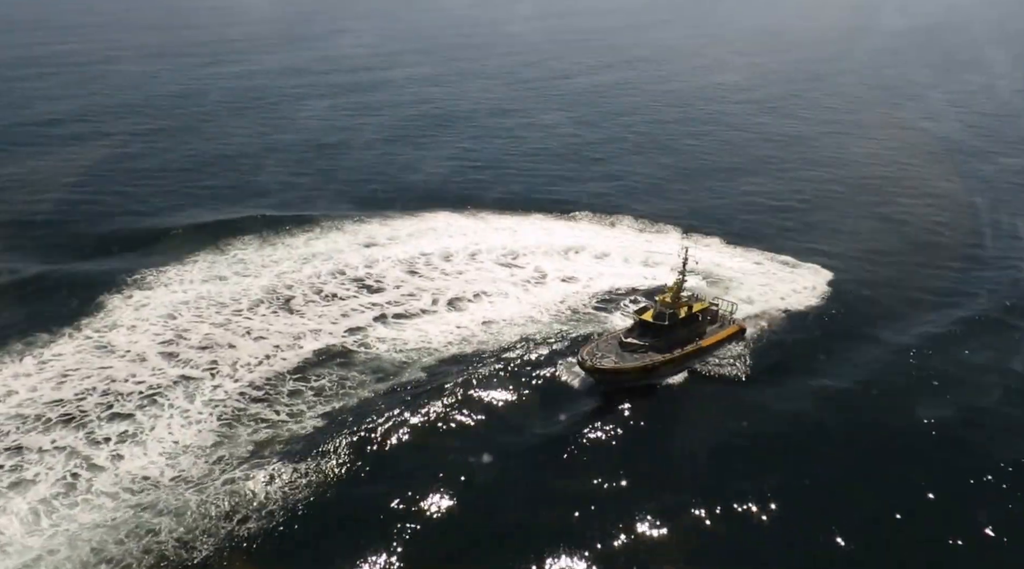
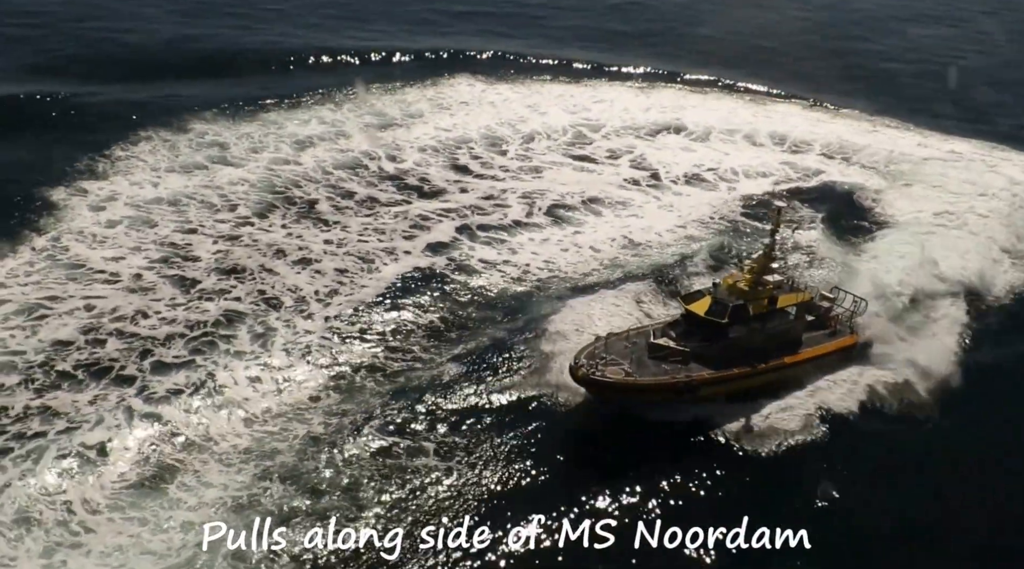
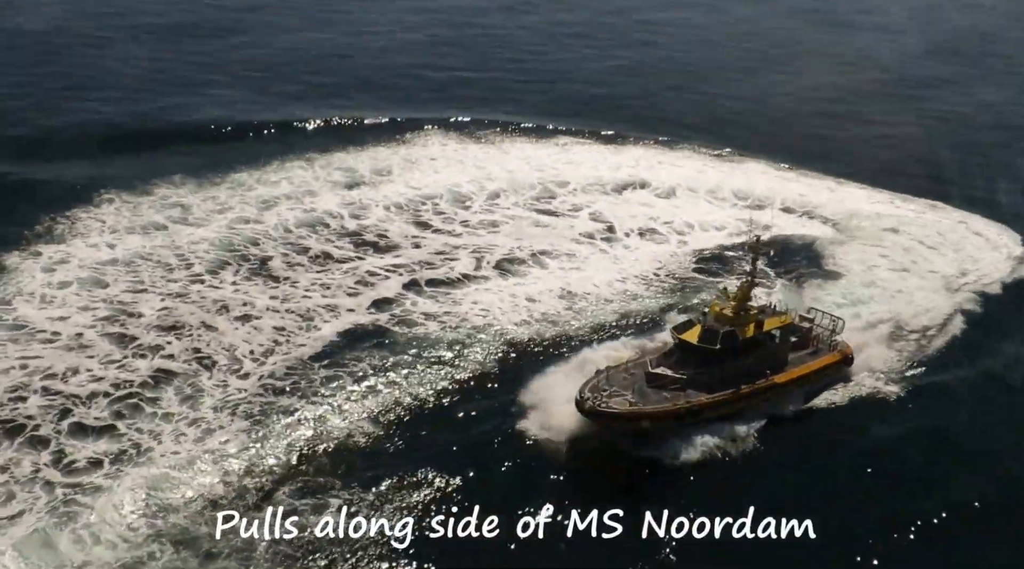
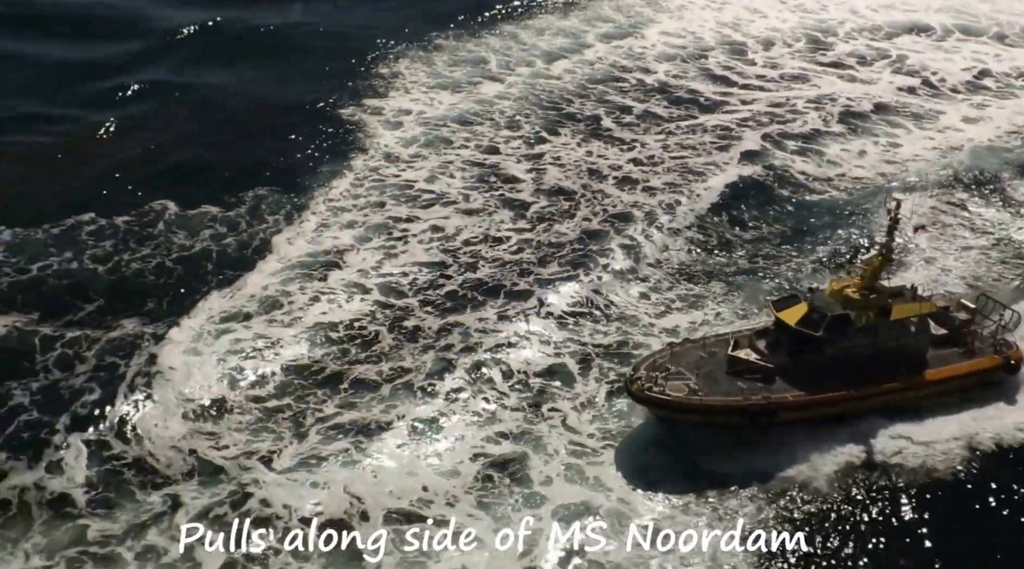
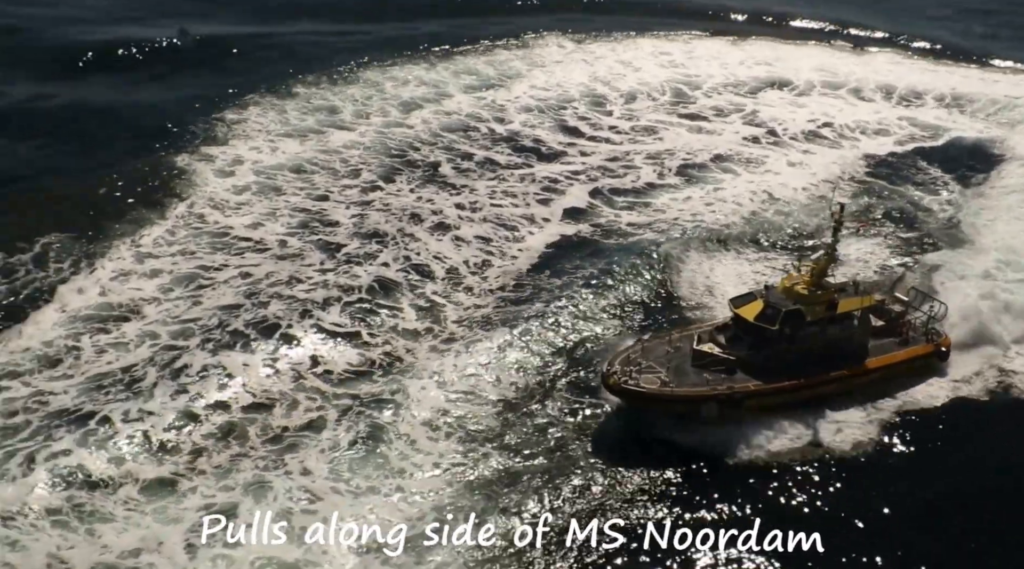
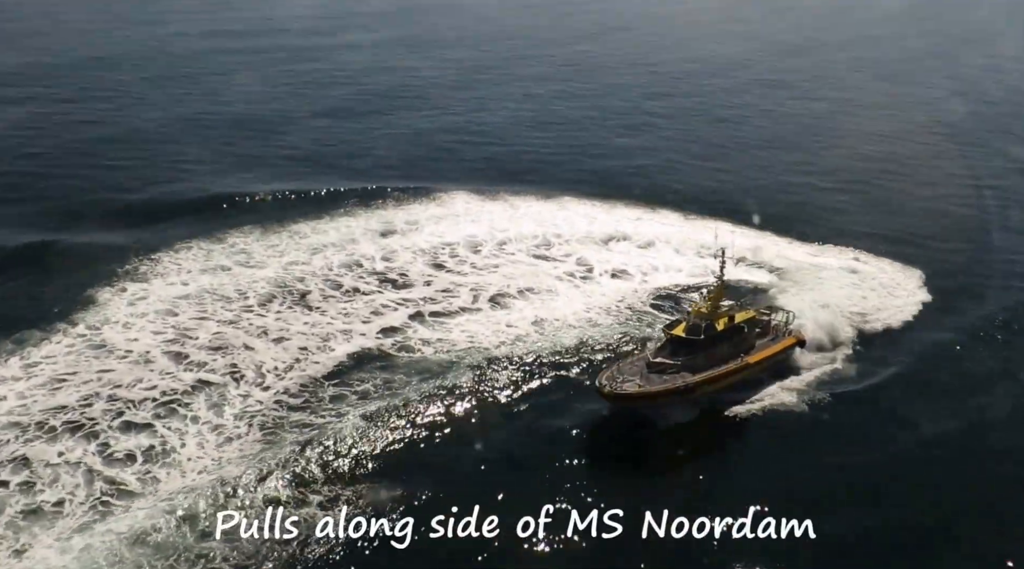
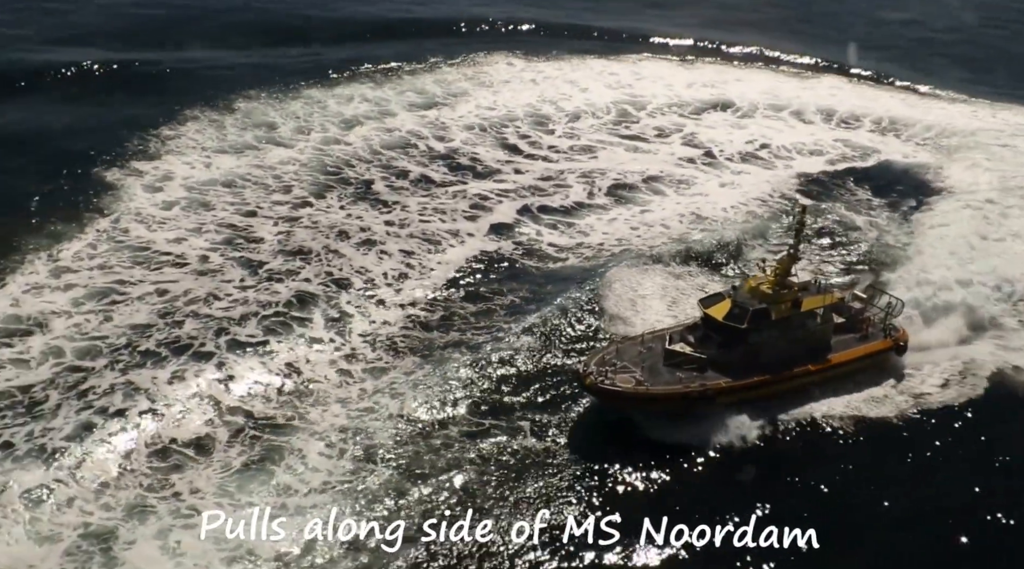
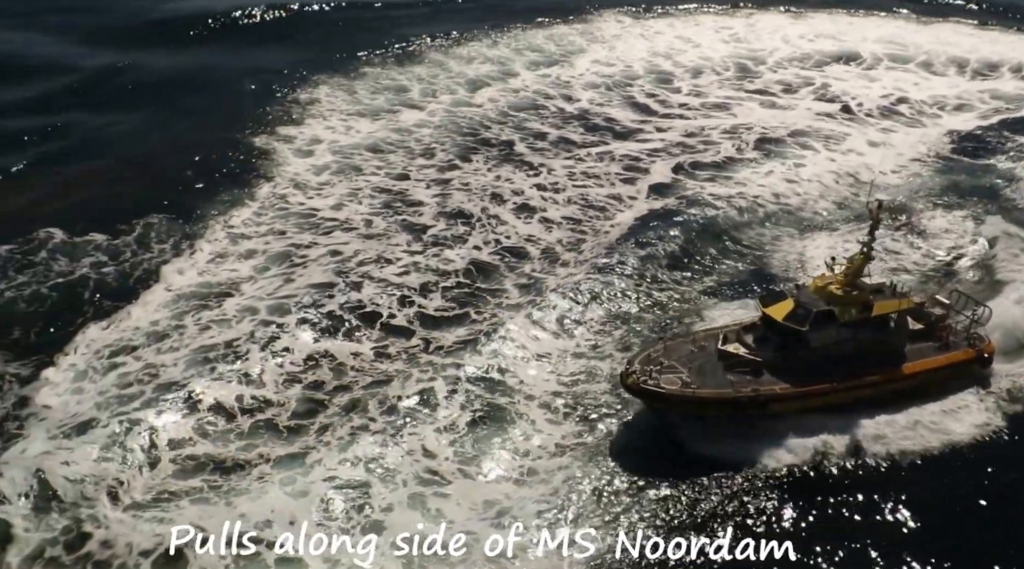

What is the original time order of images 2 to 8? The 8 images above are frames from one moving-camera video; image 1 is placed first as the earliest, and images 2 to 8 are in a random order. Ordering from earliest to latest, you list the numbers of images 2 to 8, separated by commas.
6, 3, 2, 7, 5, 8, 4
